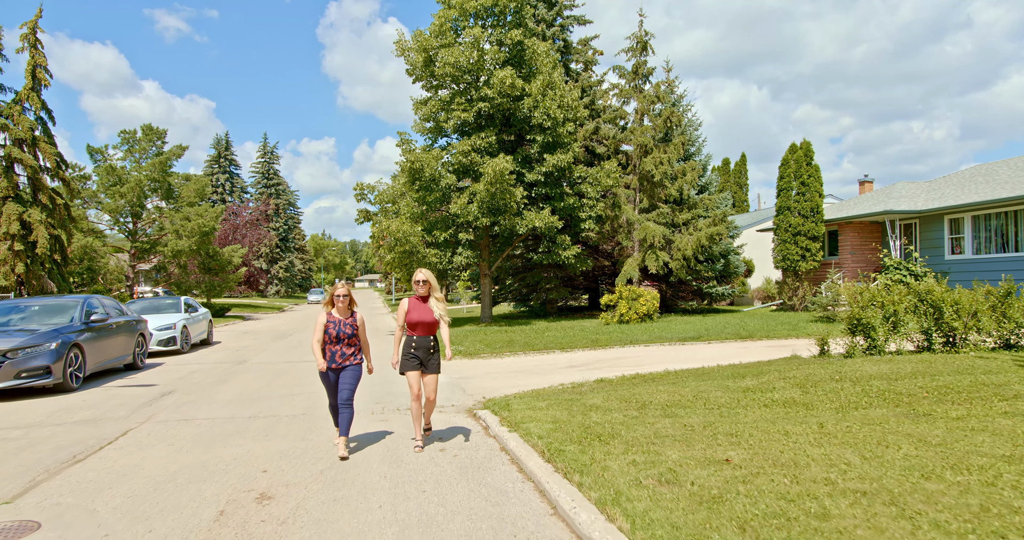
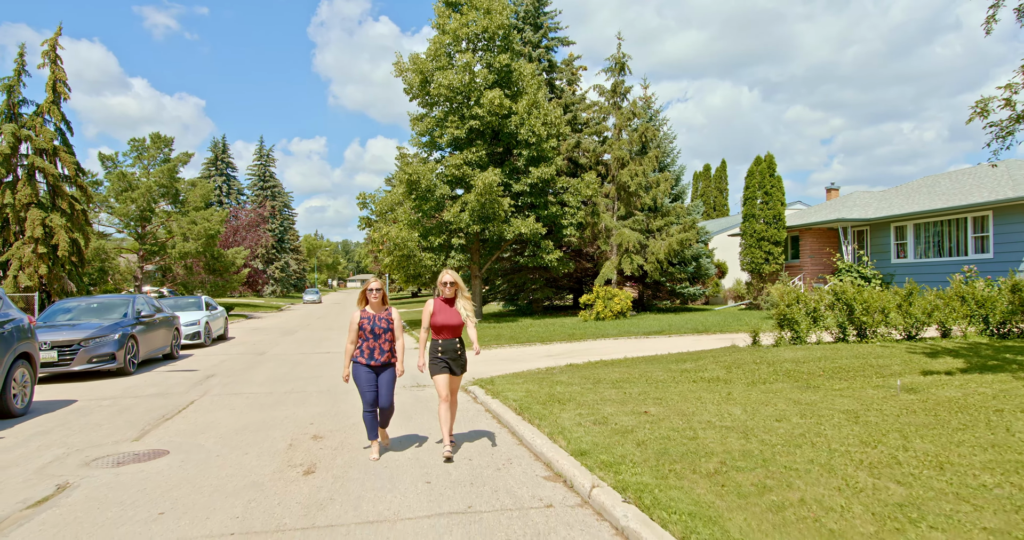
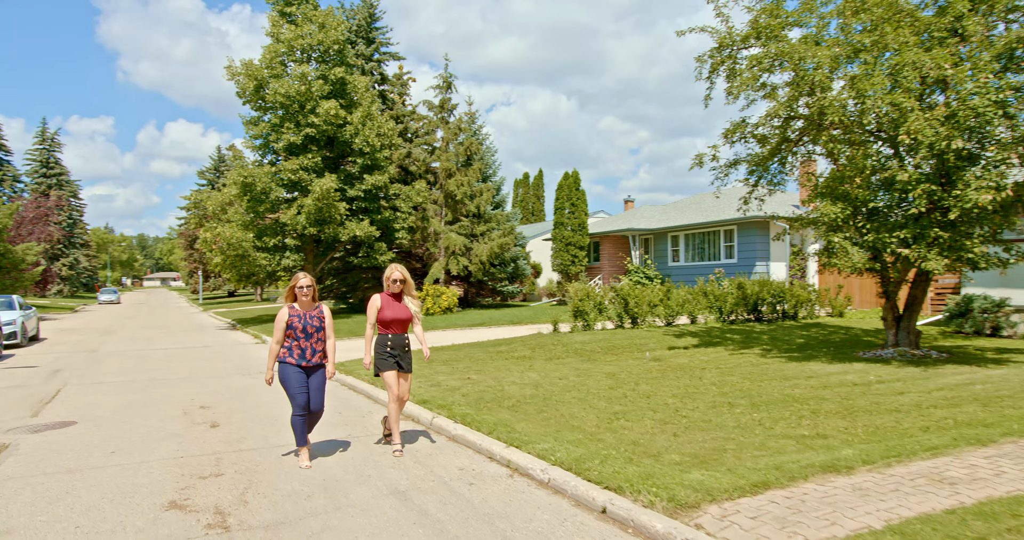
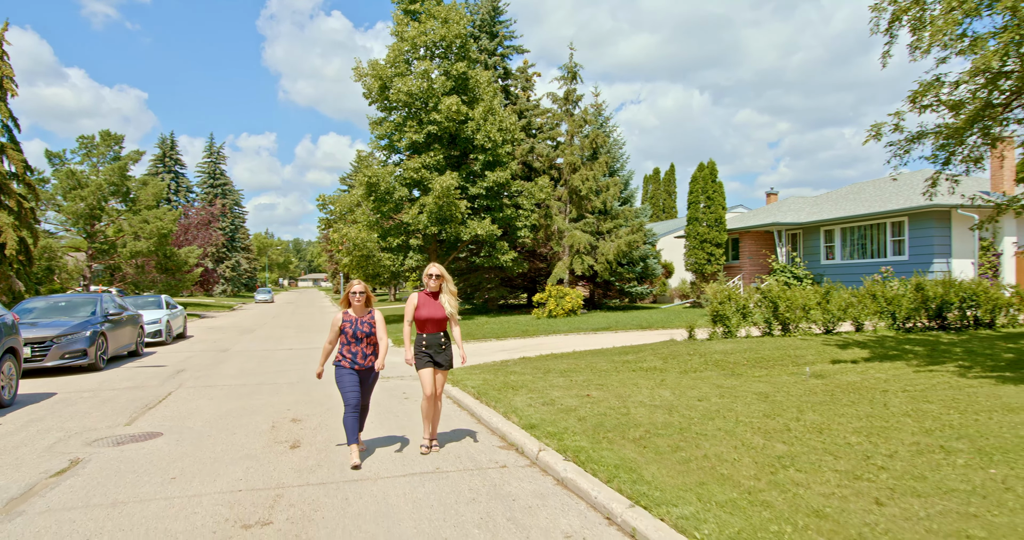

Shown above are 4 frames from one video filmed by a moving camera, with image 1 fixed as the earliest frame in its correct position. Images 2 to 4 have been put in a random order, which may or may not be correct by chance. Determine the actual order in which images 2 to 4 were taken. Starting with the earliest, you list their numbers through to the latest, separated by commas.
2, 4, 3
